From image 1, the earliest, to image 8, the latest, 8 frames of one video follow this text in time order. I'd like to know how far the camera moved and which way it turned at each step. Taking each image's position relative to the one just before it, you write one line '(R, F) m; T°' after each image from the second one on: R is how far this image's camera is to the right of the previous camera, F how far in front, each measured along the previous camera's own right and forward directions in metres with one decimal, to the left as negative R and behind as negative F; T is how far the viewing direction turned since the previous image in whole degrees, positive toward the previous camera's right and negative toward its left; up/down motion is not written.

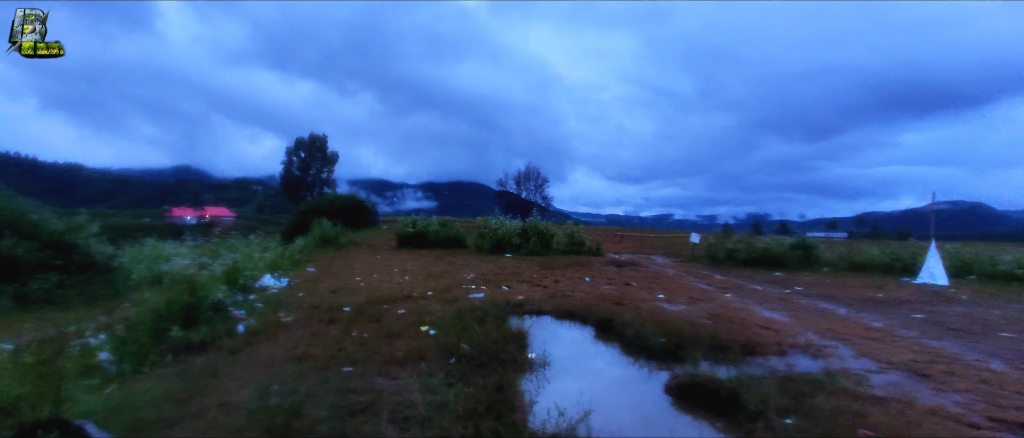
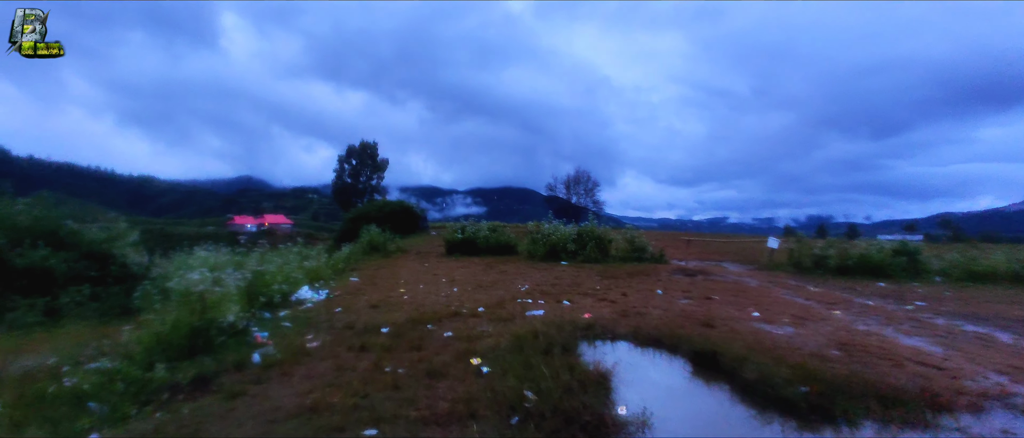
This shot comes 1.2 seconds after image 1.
(-0.2, +1.5) m; -5°
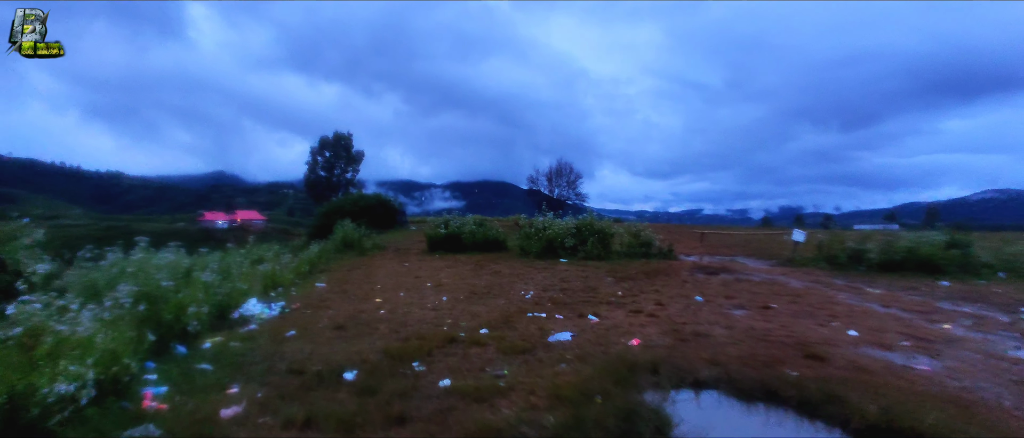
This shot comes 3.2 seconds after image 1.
(-0.4, +2.4) m; +2°
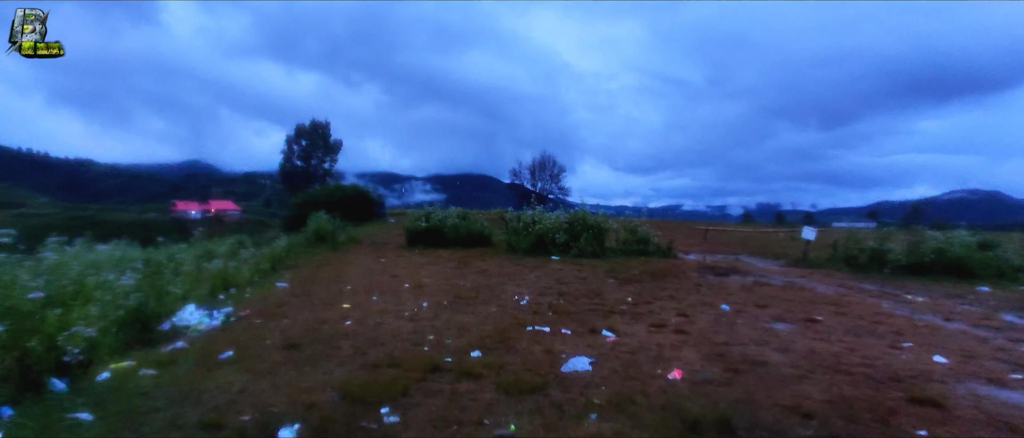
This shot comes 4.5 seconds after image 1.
(-0.2, +1.5) m; +2°
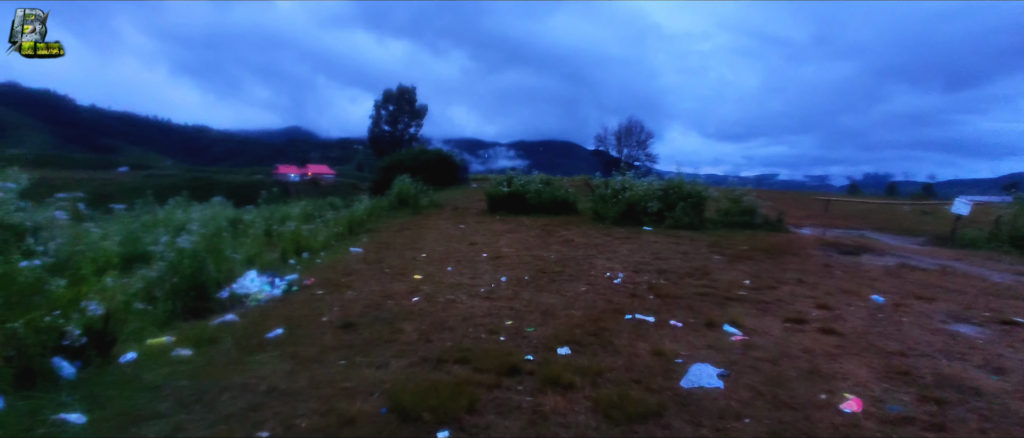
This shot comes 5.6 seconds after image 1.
(-0.1, +1.2) m; -8°
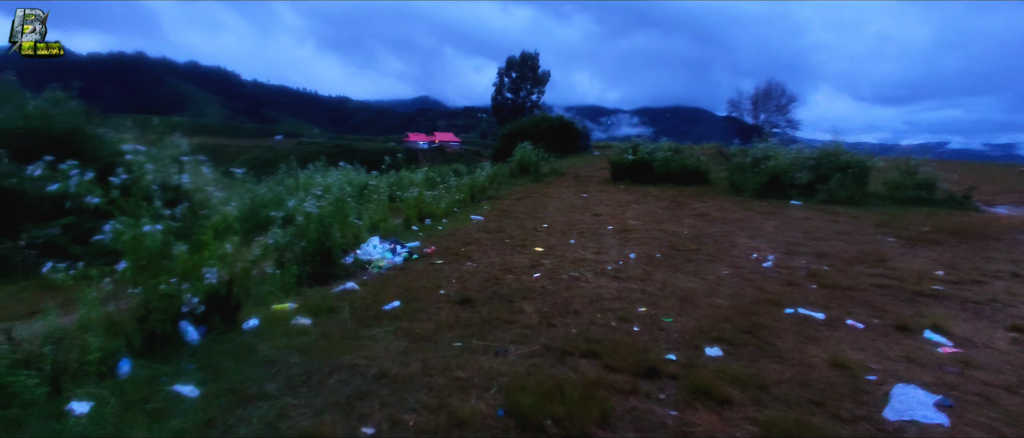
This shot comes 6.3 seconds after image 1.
(-0.1, +0.6) m; -12°
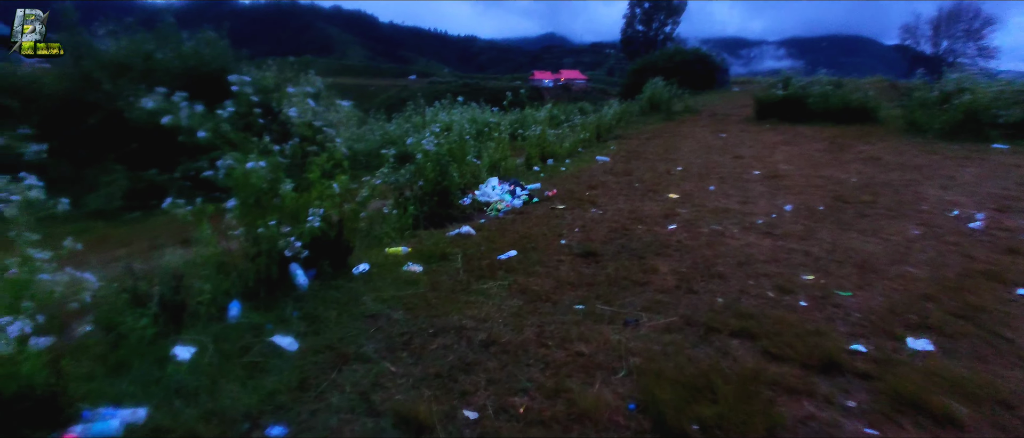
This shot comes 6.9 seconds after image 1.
(-0.1, +0.6) m; -13°
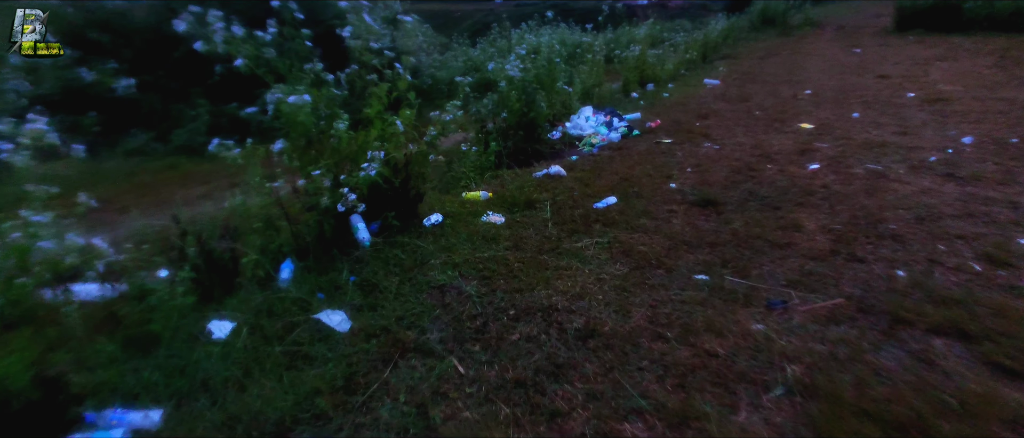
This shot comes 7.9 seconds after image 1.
(-0.1, +0.7) m; -9°
